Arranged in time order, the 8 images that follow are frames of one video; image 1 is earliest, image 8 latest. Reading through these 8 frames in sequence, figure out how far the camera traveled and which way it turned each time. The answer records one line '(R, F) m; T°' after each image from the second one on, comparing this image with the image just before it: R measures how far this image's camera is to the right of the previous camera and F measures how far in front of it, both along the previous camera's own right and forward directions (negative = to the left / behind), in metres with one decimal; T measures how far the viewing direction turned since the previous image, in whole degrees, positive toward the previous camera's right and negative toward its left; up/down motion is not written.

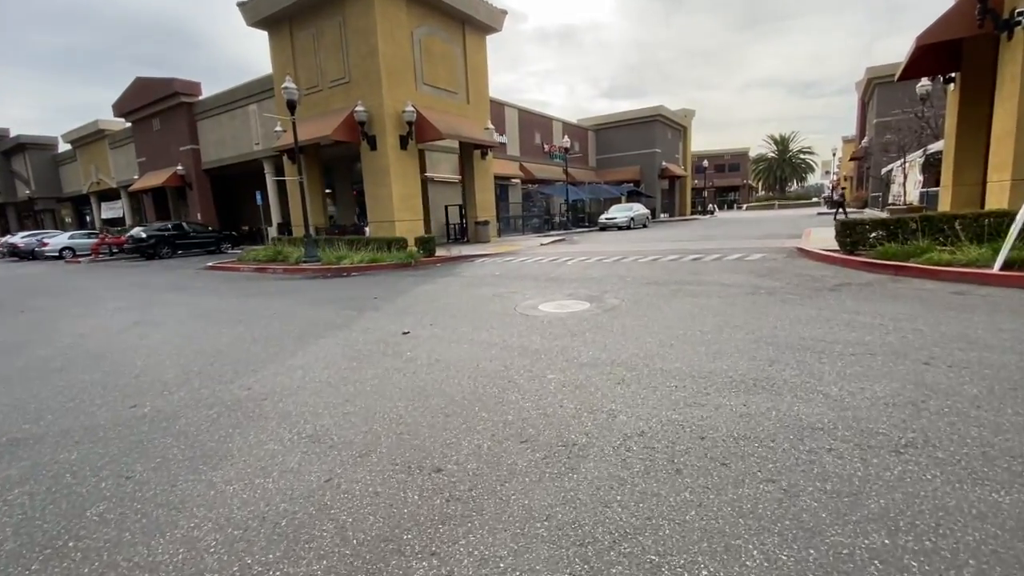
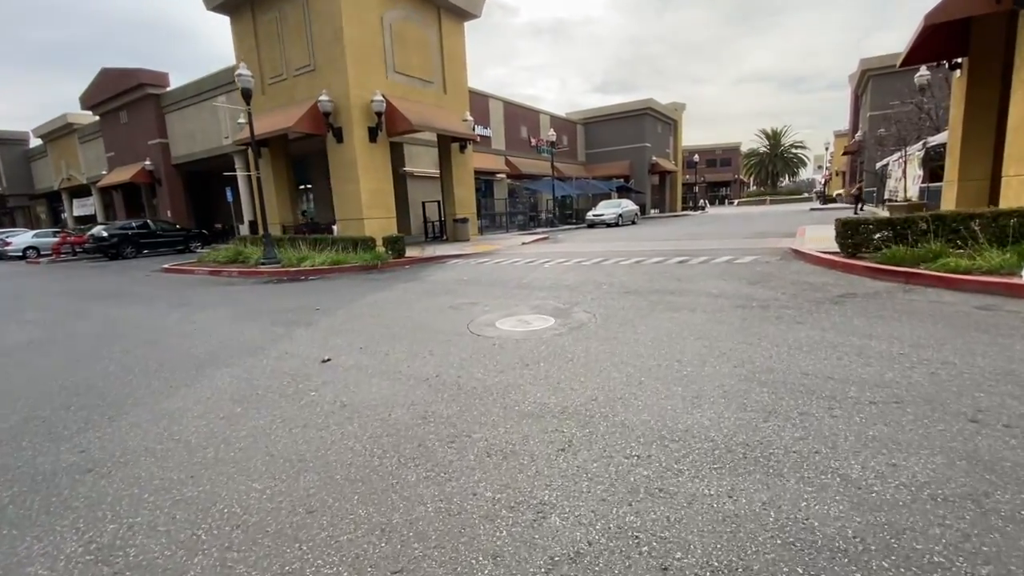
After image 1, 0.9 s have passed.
(+0.6, +1.1) m; +1°
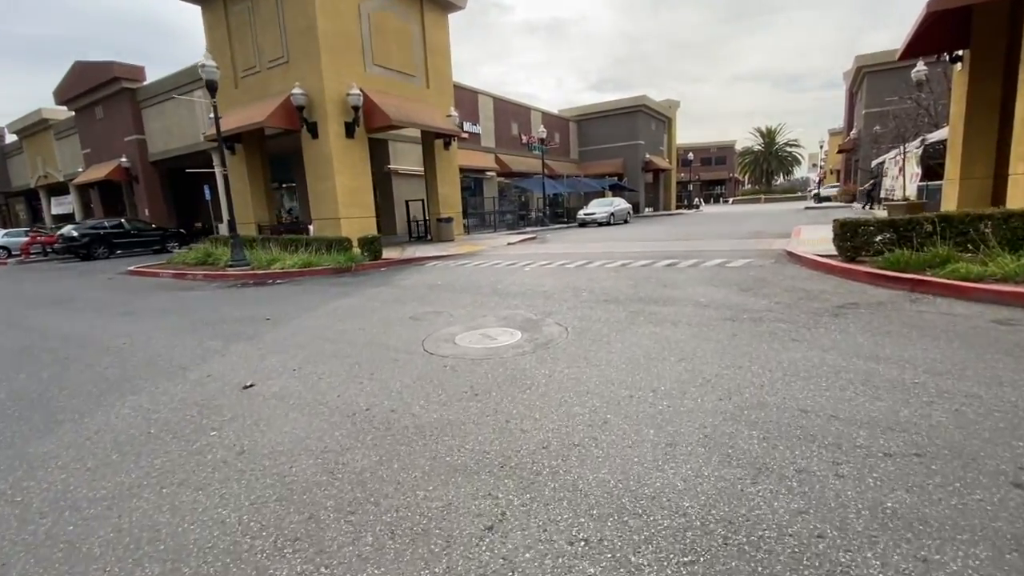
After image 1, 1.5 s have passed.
(+0.4, +0.7) m; +1°
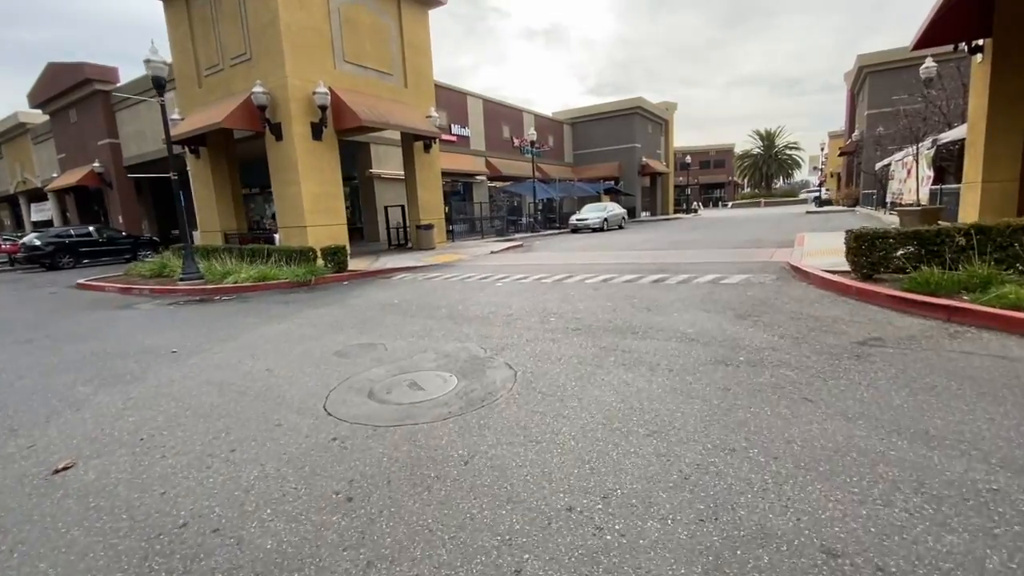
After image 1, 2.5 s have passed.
(+0.6, +1.2) m; 0°
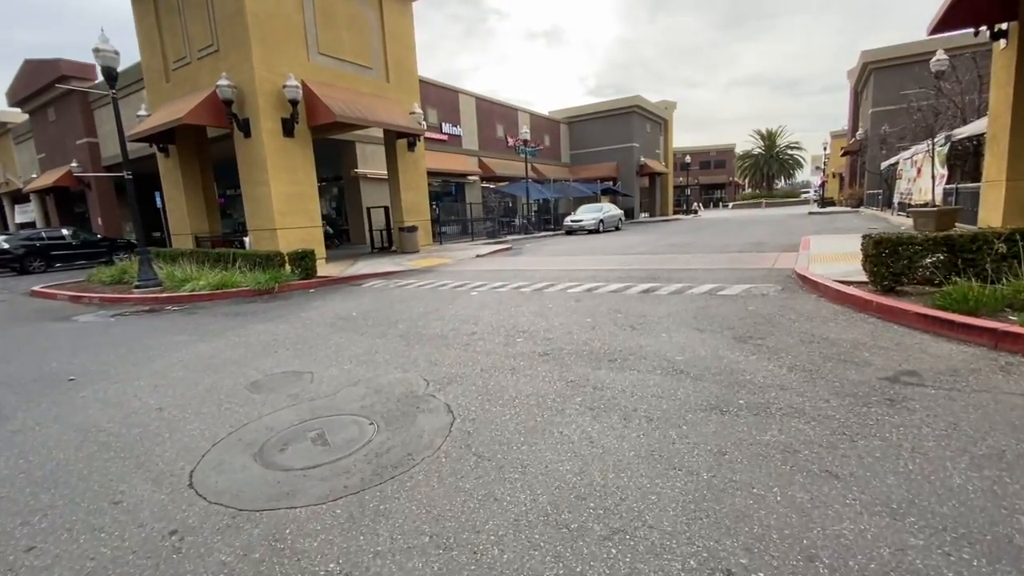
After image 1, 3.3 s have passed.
(+0.5, +1.0) m; 0°
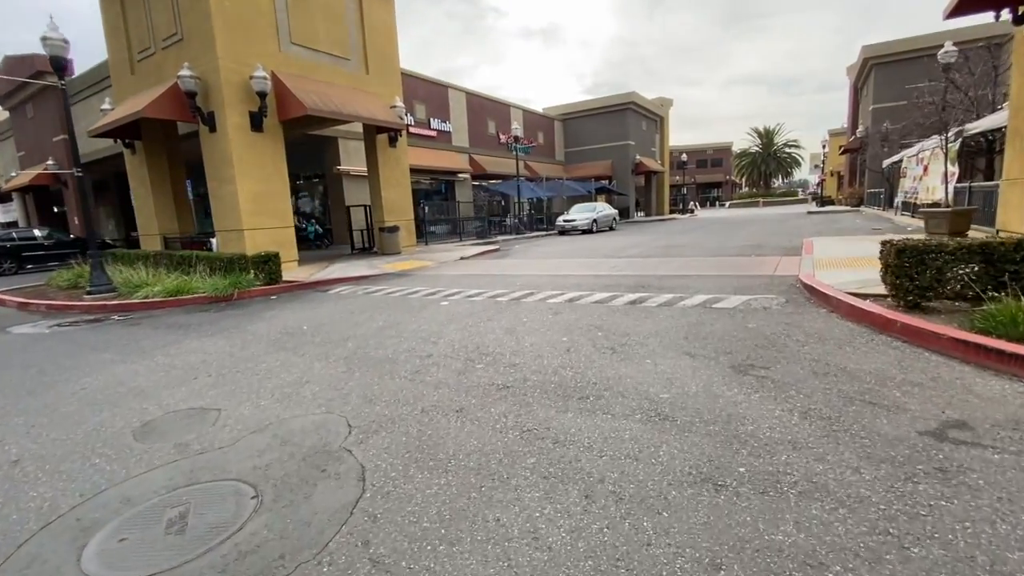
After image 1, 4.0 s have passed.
(+0.4, +0.9) m; 0°
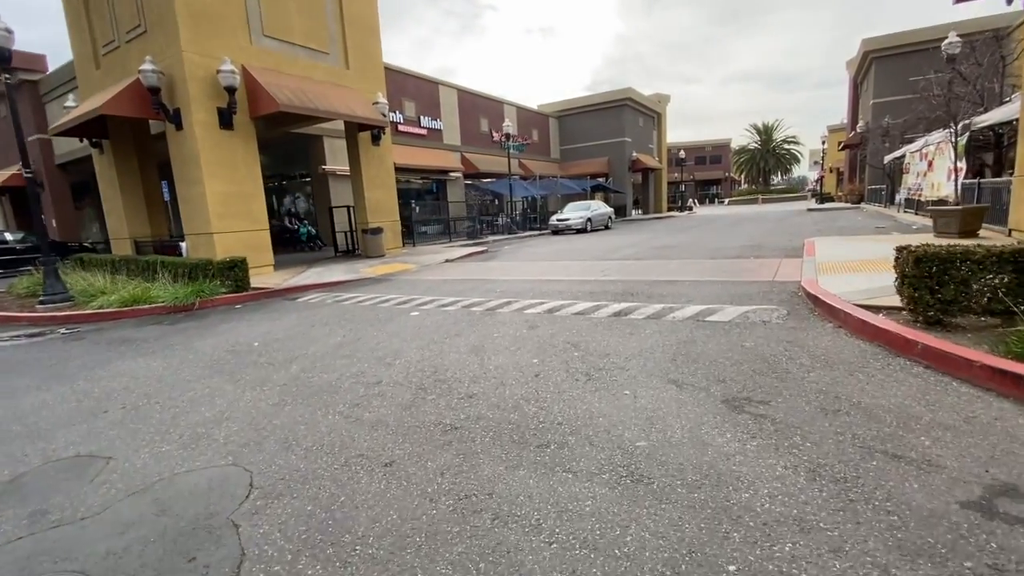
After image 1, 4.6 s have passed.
(+0.4, +0.7) m; 0°
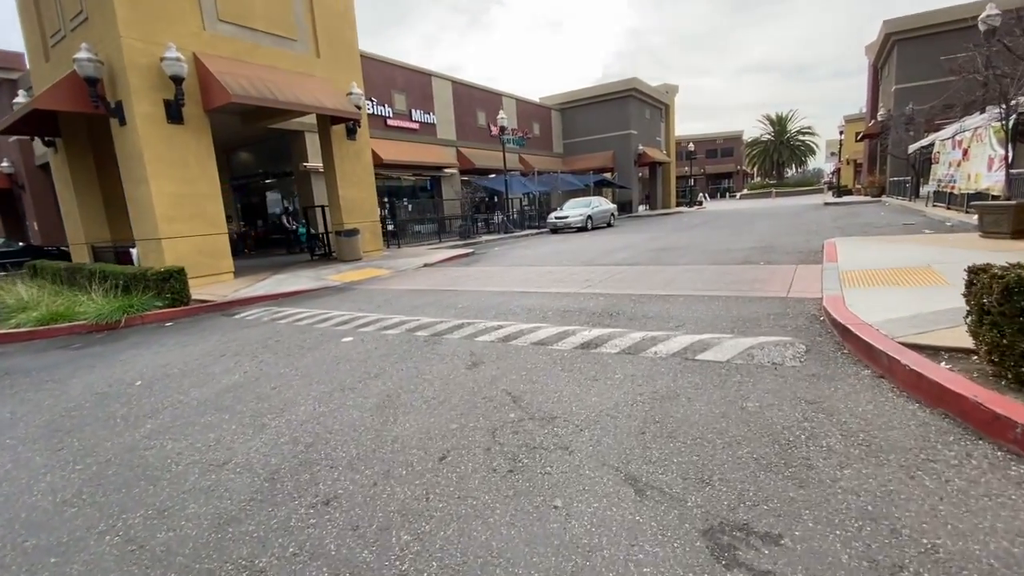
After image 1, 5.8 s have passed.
(+0.7, +1.3) m; -1°
